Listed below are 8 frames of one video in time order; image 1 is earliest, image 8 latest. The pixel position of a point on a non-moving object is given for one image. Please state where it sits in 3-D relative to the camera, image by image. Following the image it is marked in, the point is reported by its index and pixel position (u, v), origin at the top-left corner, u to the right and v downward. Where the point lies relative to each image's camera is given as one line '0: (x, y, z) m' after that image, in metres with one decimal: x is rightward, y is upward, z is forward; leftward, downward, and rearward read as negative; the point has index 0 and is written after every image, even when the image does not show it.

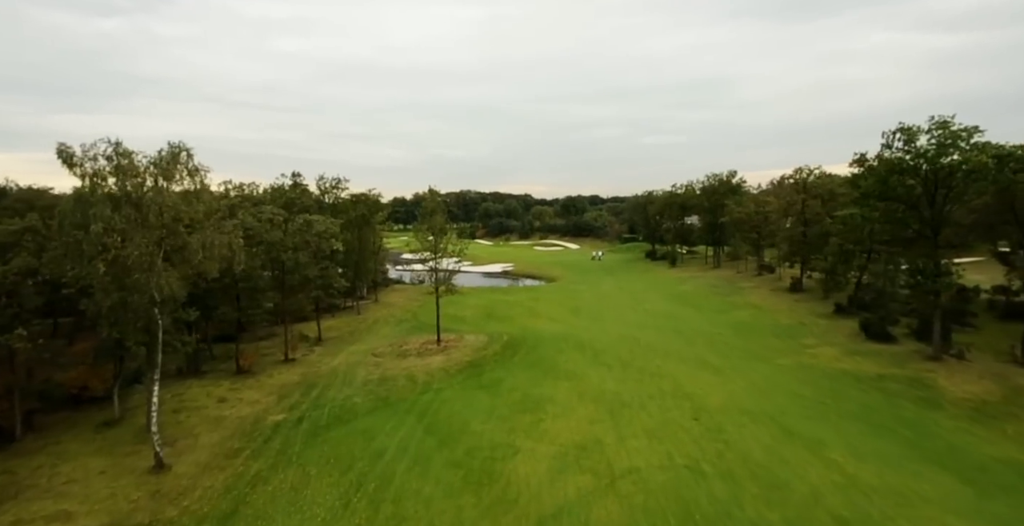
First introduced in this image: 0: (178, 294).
0: (-10.9, -1.0, +18.3) m
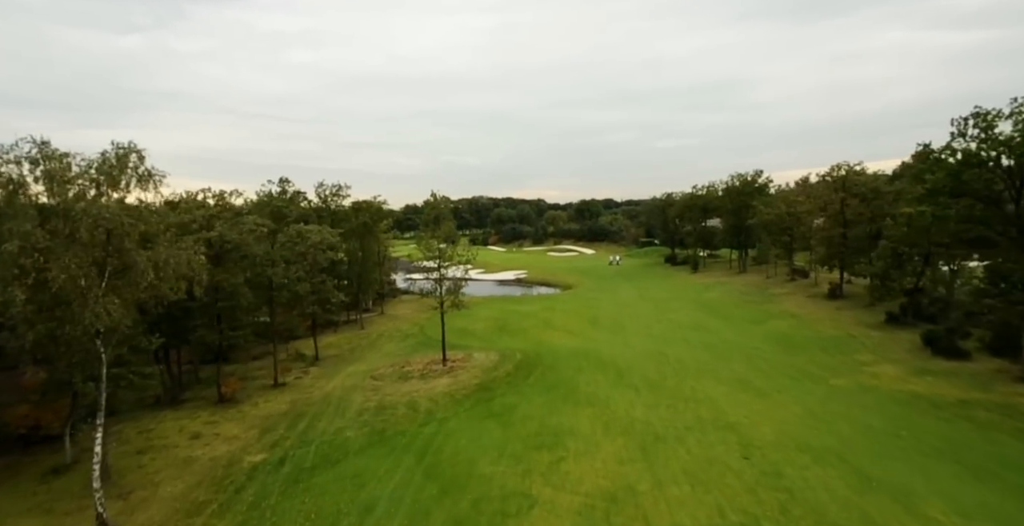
0: (-10.5, -1.6, +15.3) m
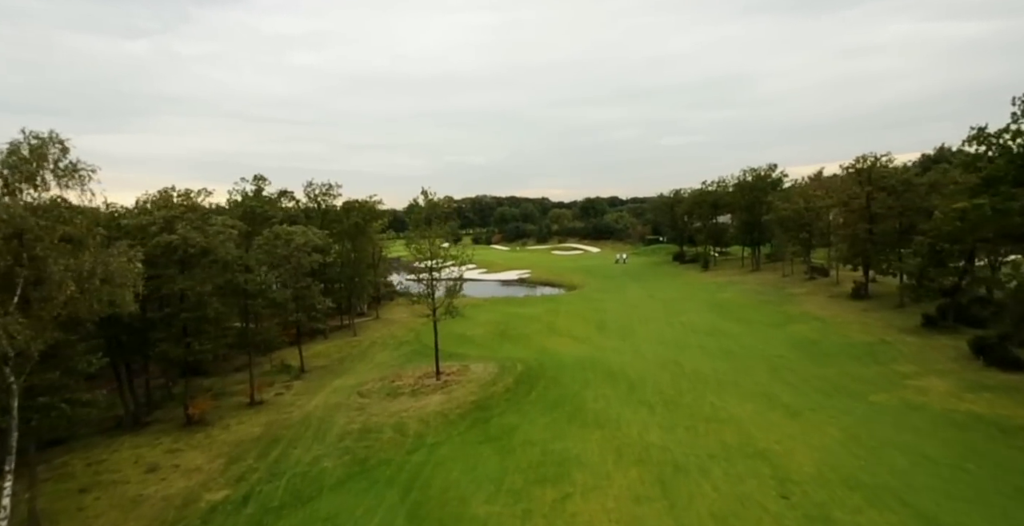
0: (-10.7, -1.9, +12.8) m
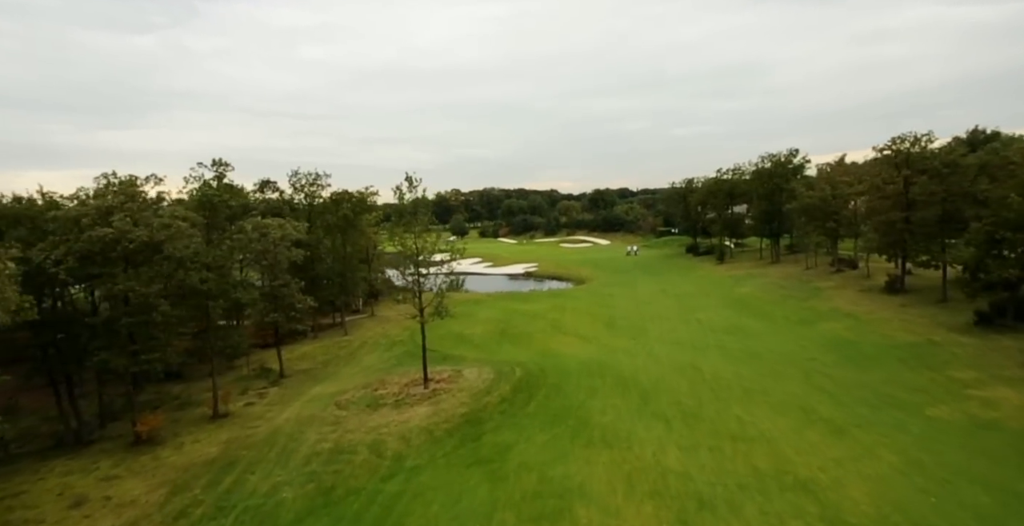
0: (-11.1, -1.9, +9.9) m
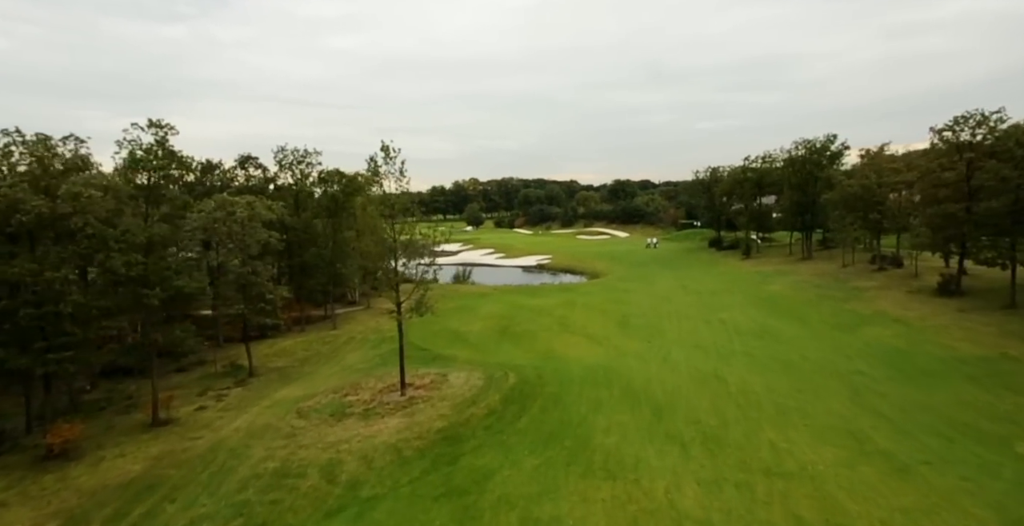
0: (-11.8, -1.4, +6.7) m
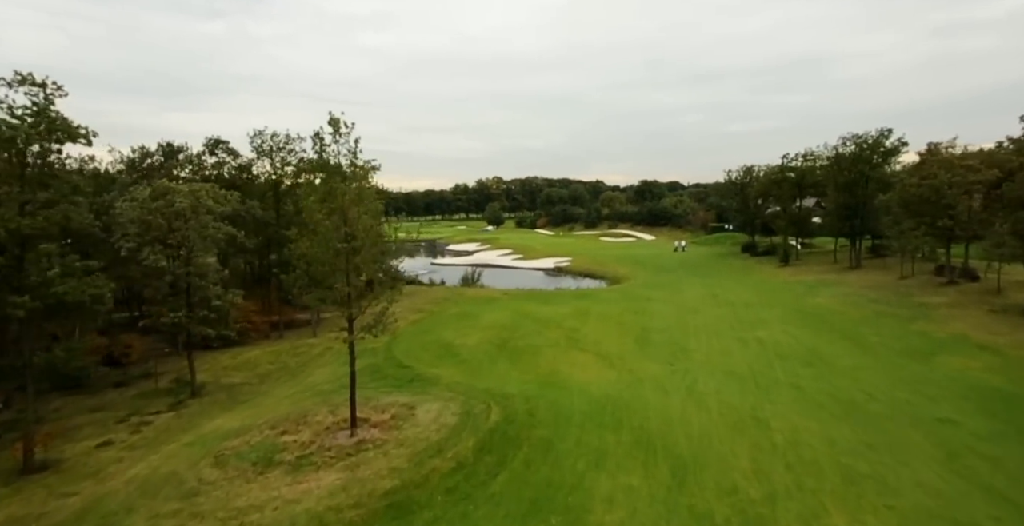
0: (-13.0, -1.4, +2.6) m
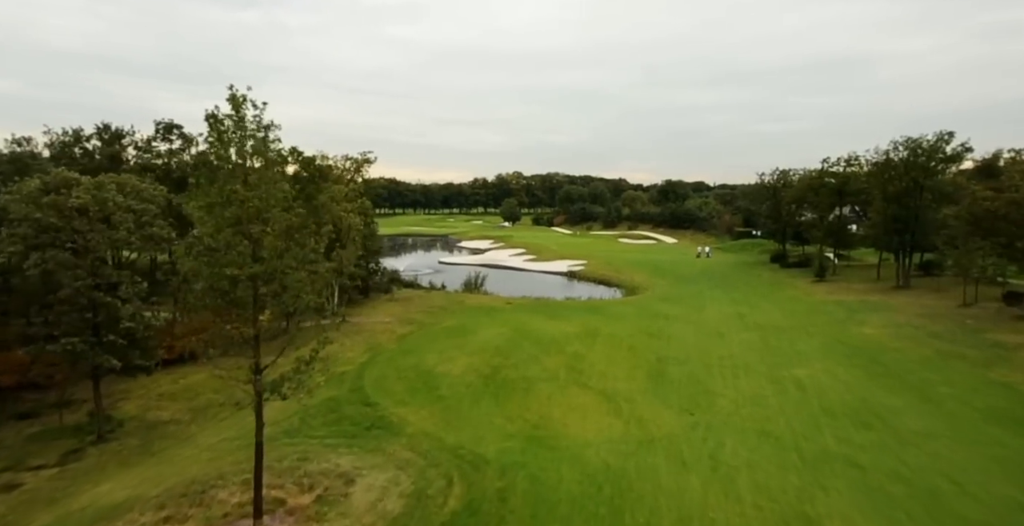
0: (-14.3, -2.0, -1.4) m
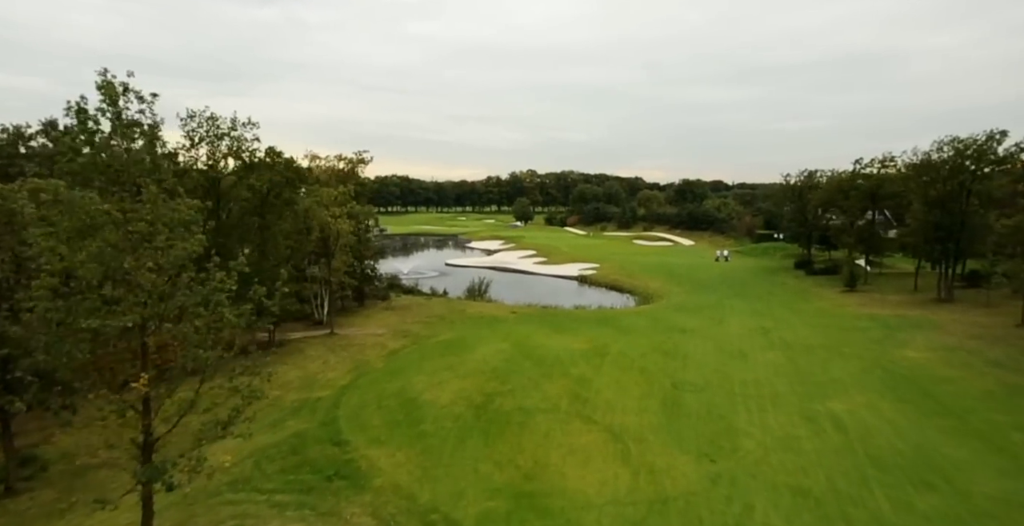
0: (-15.2, -2.7, -4.0) m
